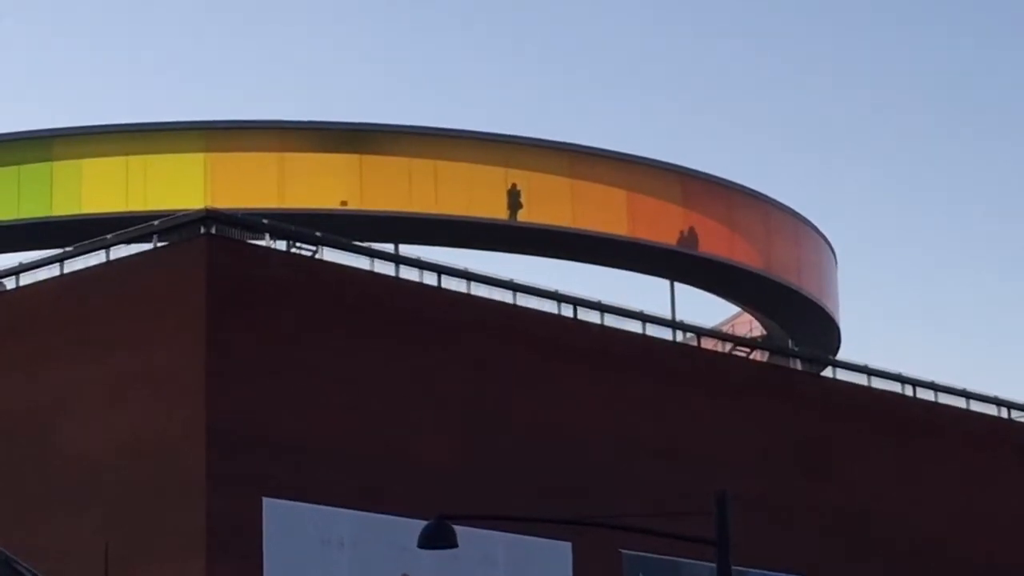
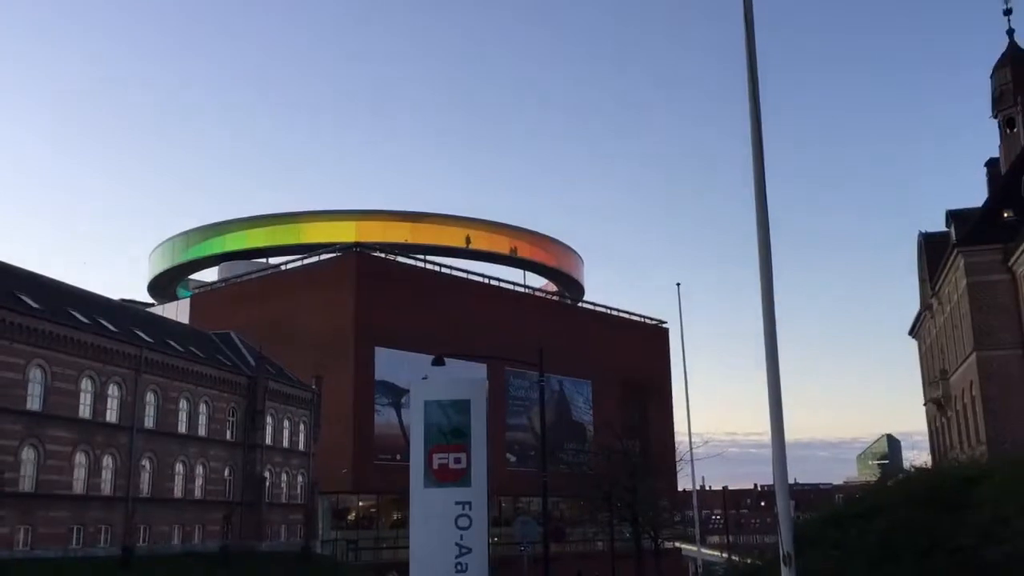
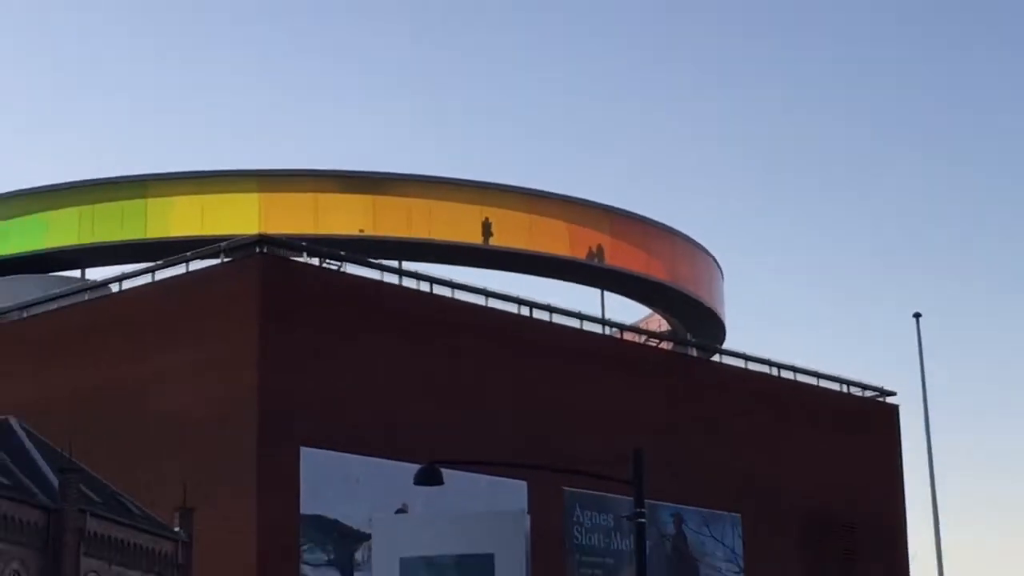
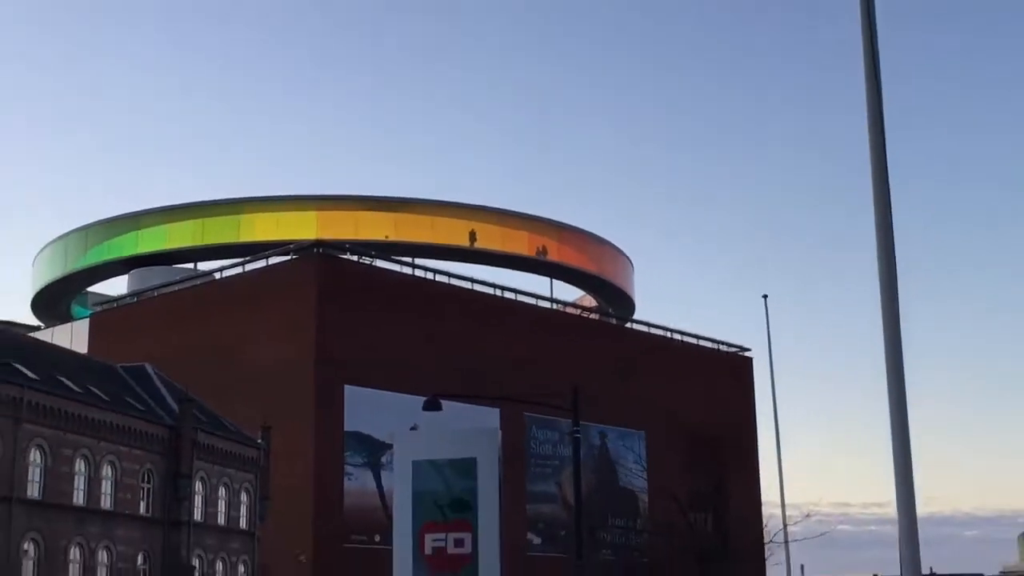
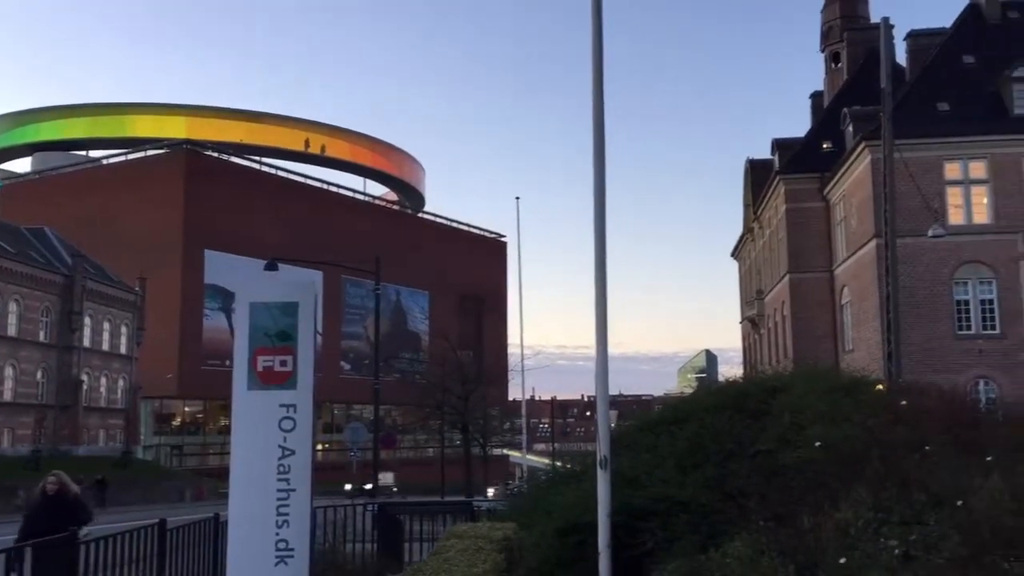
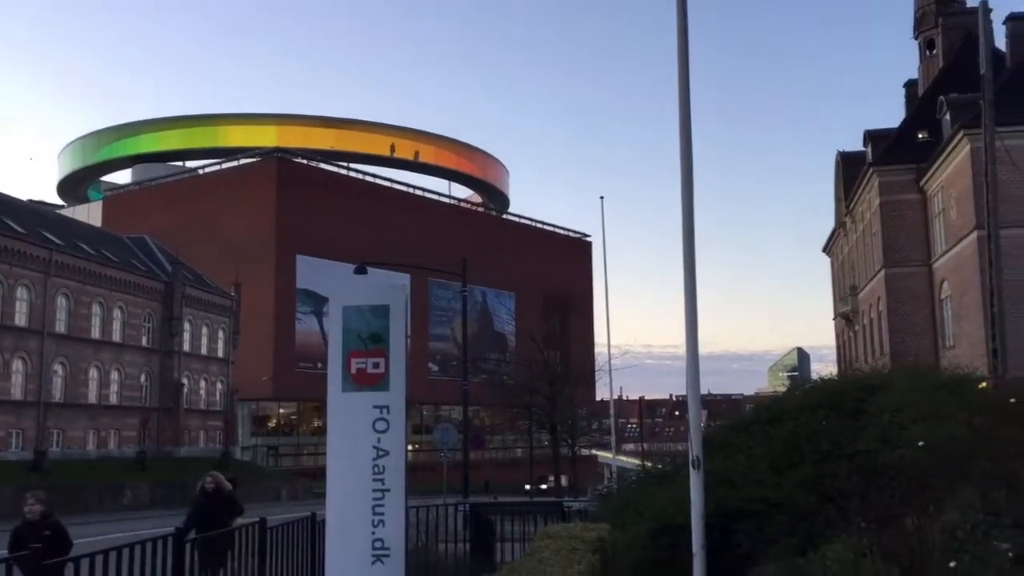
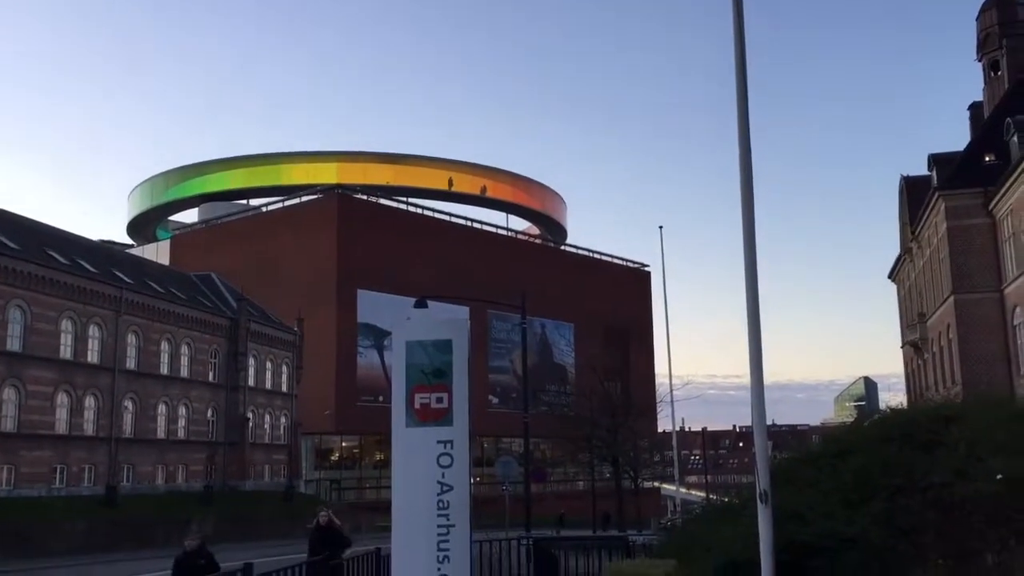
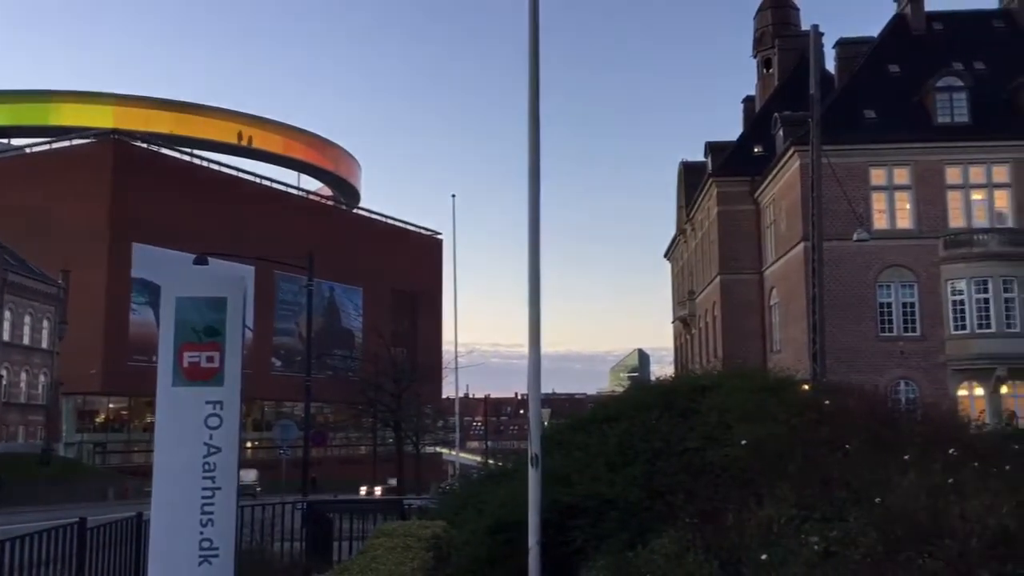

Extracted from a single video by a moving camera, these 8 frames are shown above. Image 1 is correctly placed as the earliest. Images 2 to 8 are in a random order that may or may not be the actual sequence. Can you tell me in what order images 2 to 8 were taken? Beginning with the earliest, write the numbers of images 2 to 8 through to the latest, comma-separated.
3, 4, 2, 7, 6, 5, 8
